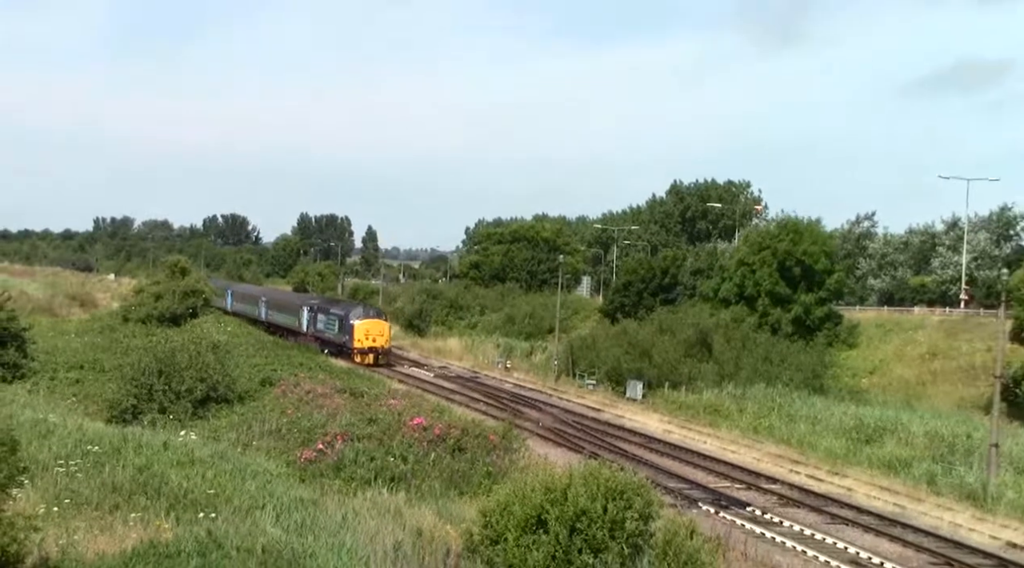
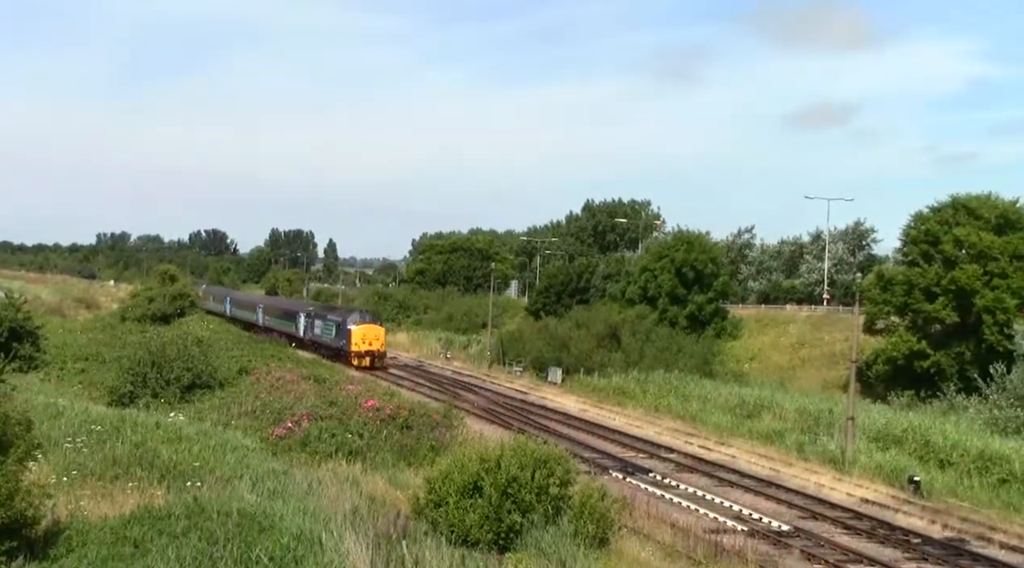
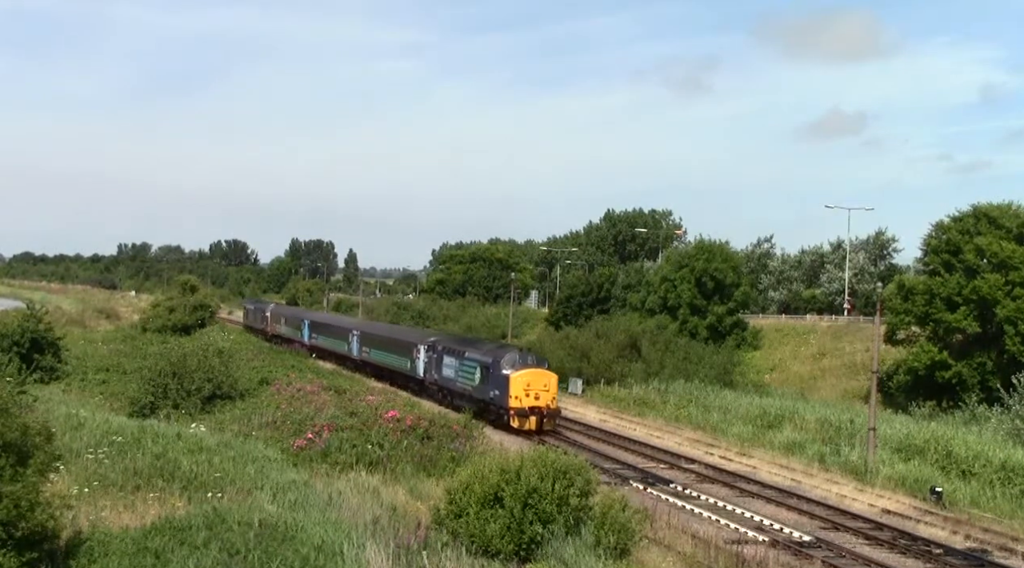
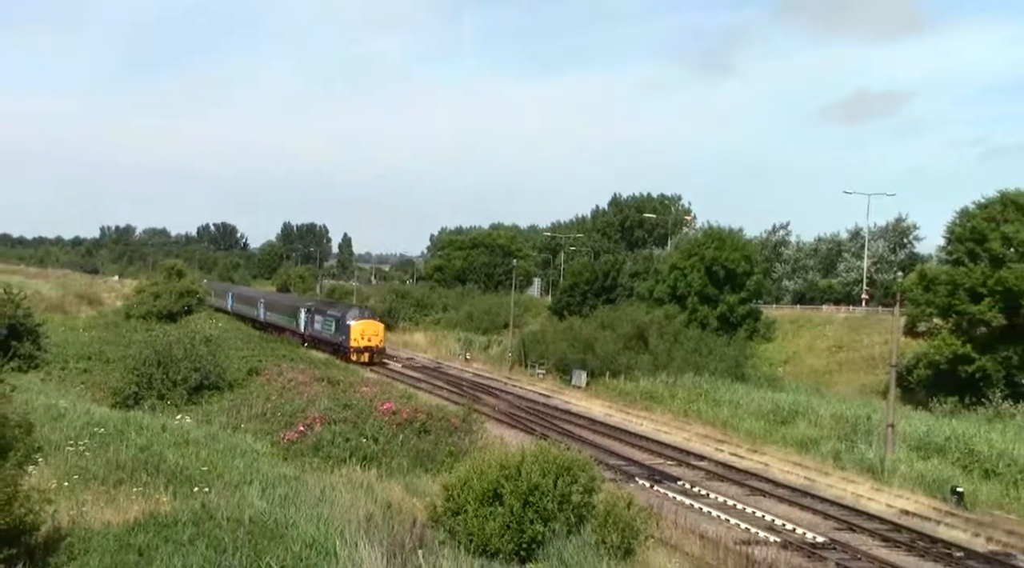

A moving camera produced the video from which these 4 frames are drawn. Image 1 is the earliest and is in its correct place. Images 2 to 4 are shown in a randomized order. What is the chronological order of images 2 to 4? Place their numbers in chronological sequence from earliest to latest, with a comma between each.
4, 2, 3
